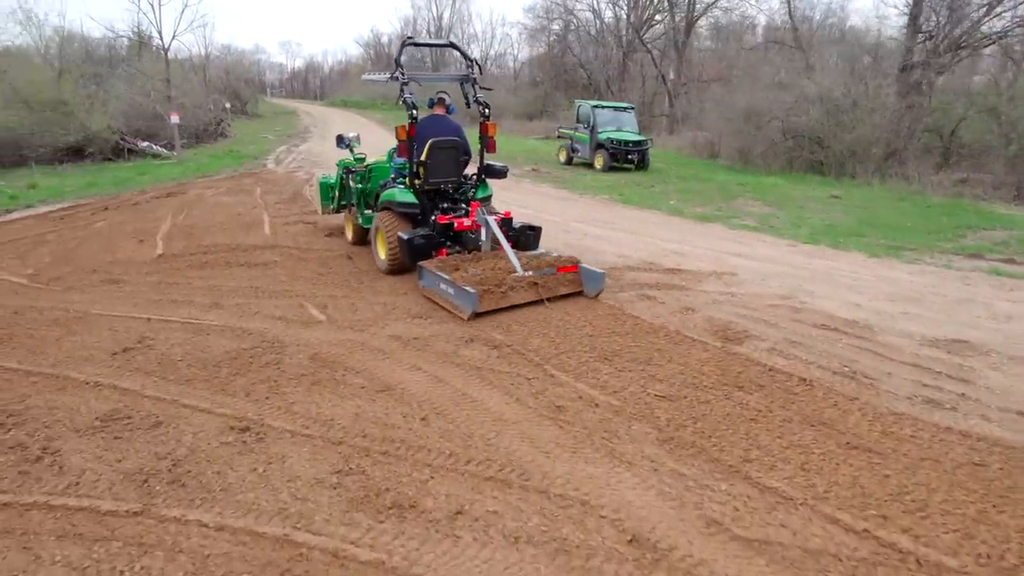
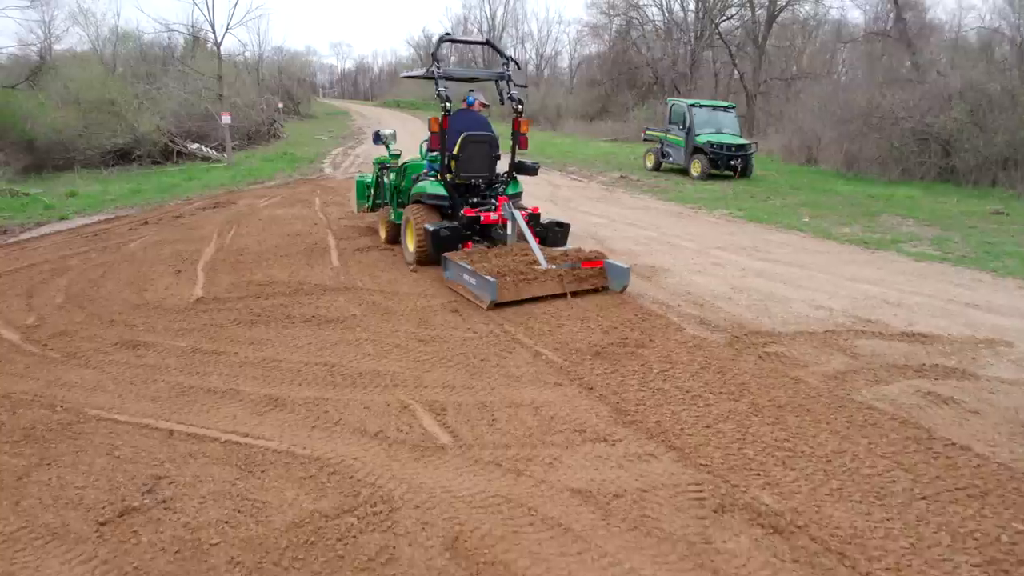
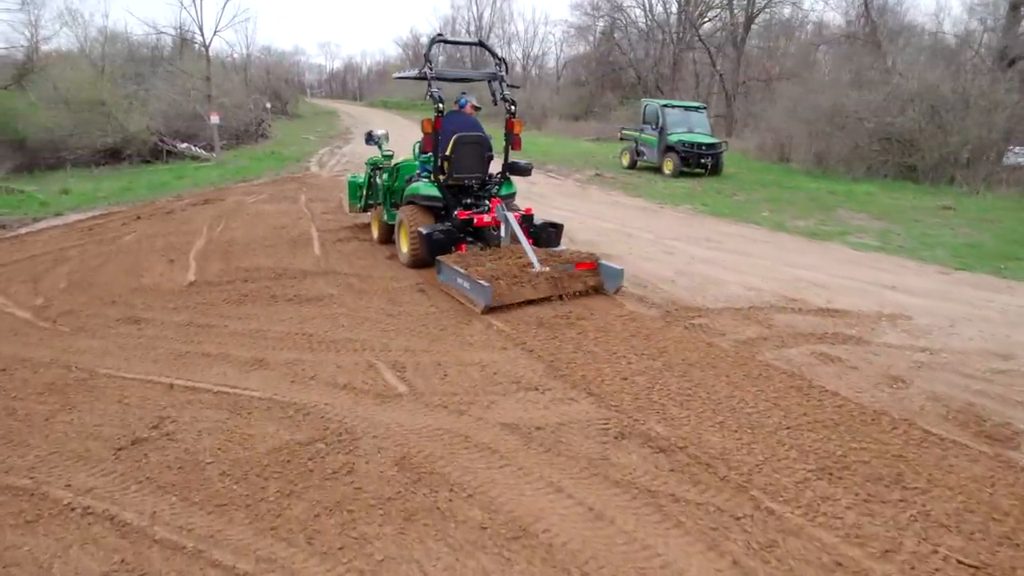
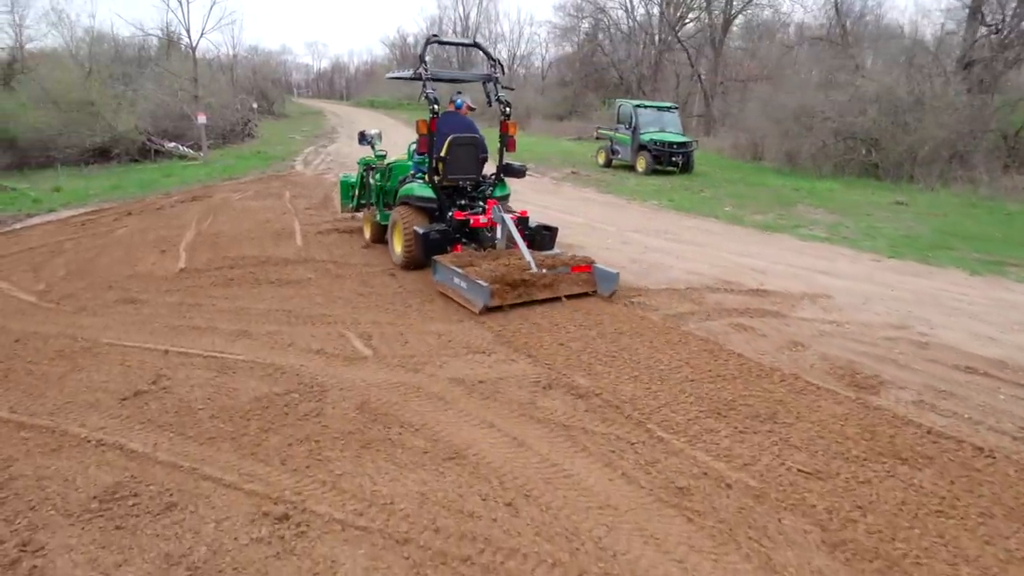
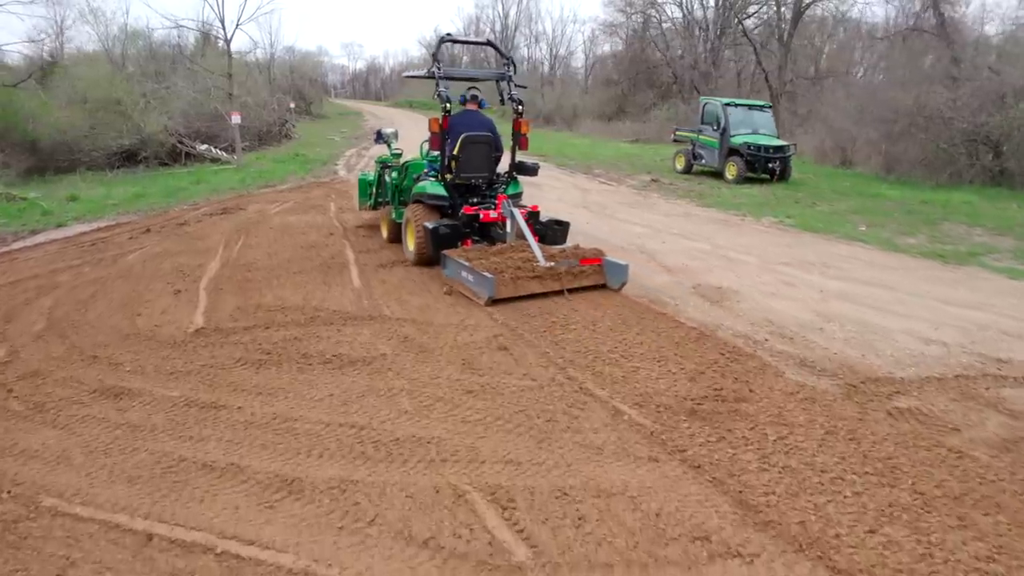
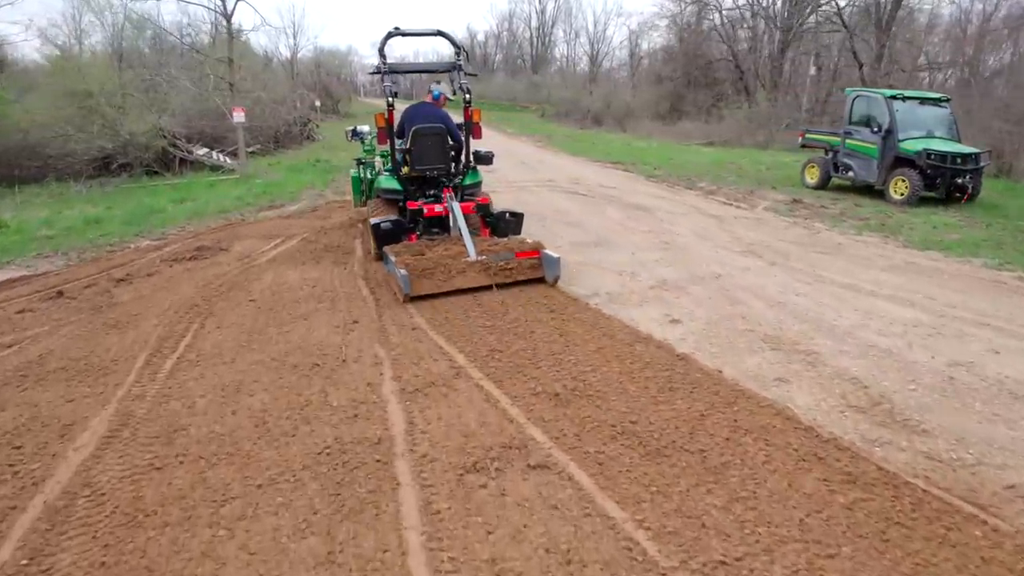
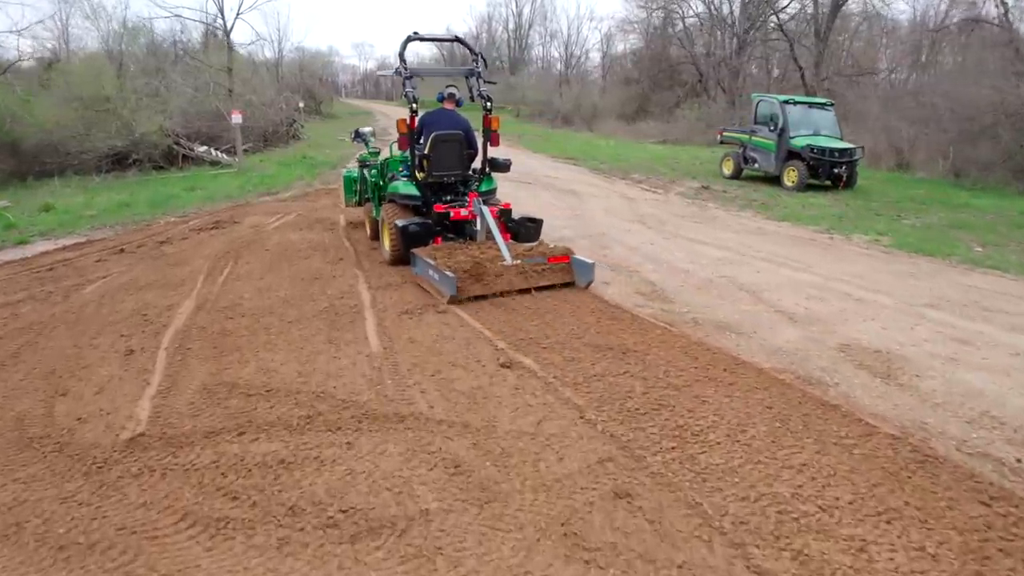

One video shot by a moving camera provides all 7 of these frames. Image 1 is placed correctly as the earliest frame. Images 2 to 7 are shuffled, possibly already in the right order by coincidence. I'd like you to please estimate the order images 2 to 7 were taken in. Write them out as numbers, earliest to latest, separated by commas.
4, 3, 2, 5, 7, 6
